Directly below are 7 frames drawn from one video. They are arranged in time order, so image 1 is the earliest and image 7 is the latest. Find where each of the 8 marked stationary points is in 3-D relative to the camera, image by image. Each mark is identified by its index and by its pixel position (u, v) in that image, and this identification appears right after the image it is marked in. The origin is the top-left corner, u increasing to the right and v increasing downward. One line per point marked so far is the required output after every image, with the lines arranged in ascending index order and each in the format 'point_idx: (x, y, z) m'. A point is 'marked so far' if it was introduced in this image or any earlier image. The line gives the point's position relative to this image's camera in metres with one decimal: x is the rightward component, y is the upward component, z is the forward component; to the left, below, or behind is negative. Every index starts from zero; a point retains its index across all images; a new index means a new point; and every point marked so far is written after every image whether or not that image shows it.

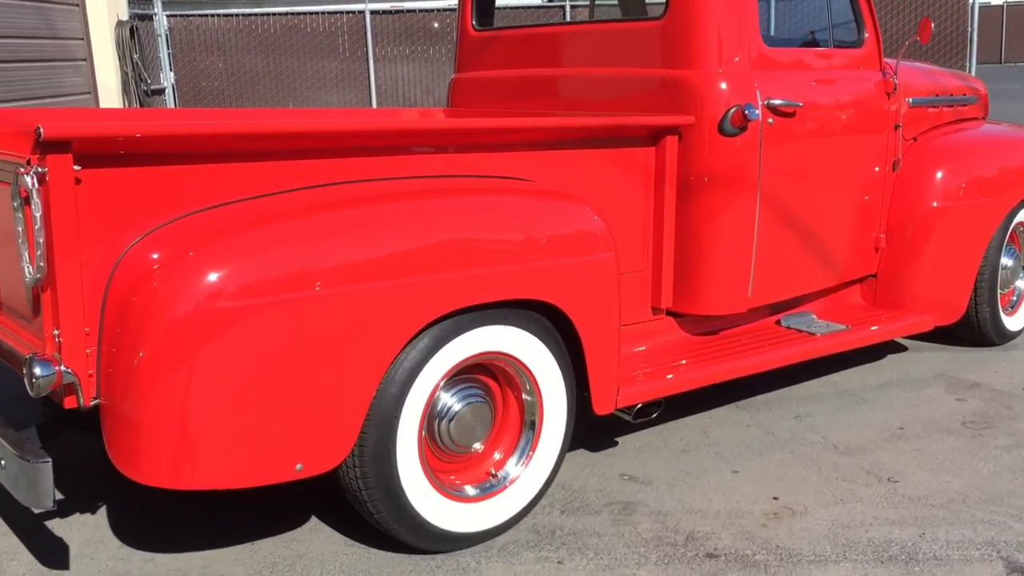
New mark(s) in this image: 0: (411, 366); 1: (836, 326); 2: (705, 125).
0: (-0.3, -0.2, +2.2) m
1: (+1.3, -0.2, +3.6) m
2: (+0.6, +0.6, +3.0) m
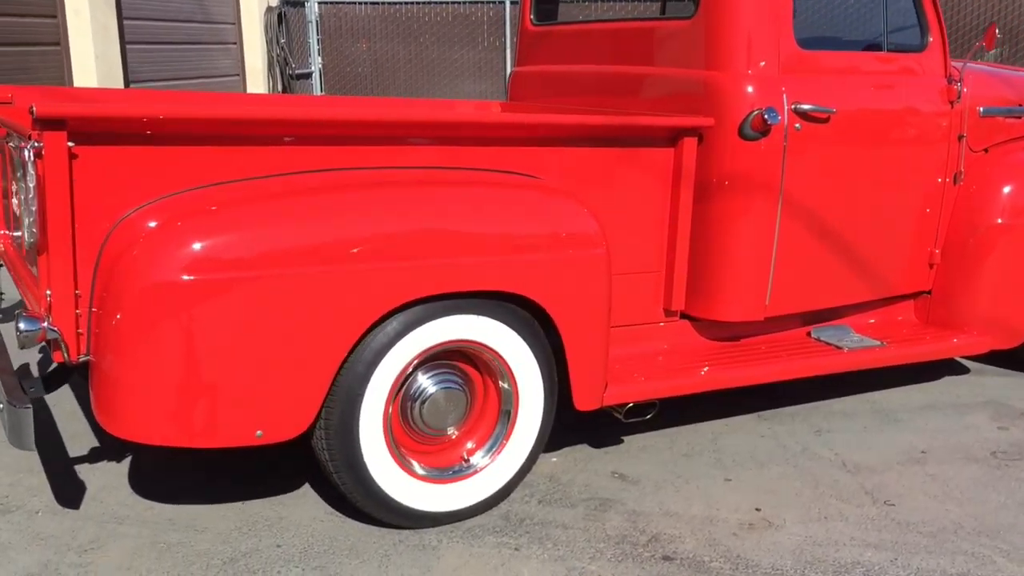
0: (-0.4, -0.2, +2.3) m
1: (+1.4, -0.2, +3.5) m
2: (+0.7, +0.5, +3.0) m
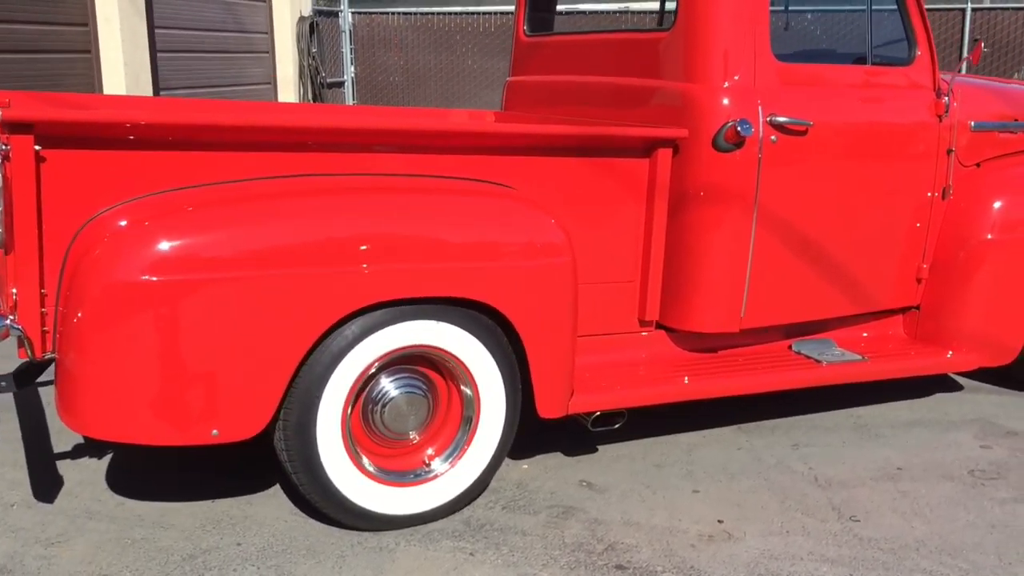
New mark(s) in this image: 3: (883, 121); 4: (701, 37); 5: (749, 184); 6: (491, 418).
0: (-0.5, -0.2, +2.4) m
1: (+1.3, -0.3, +3.4) m
2: (+0.6, +0.5, +3.0) m
3: (+1.4, +0.6, +3.3) m
4: (+0.6, +0.9, +3.0) m
5: (+0.8, +0.4, +3.0) m
6: (-0.1, -0.4, +2.6) m
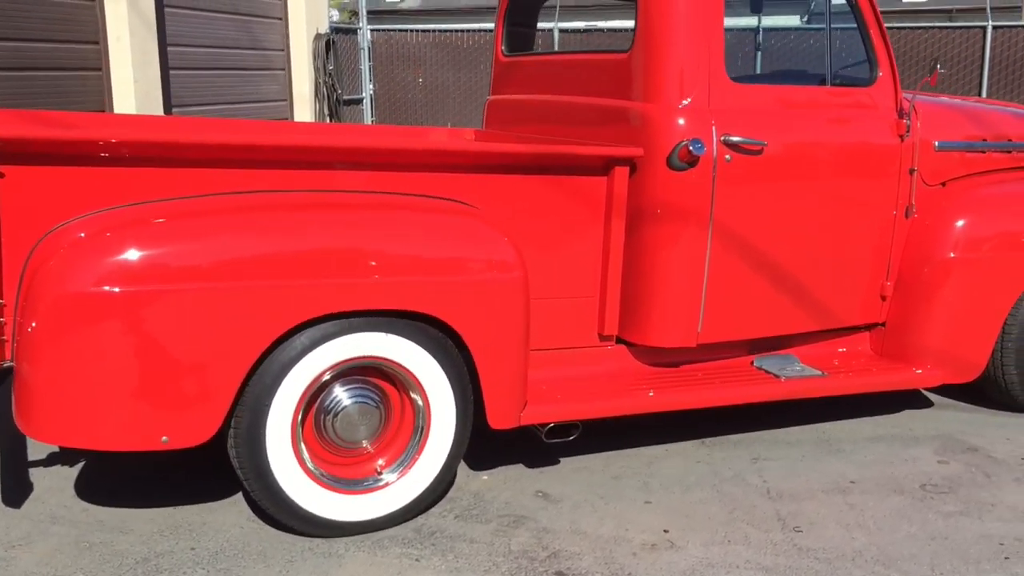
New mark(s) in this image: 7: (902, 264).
0: (-0.6, -0.2, +2.4) m
1: (+1.2, -0.3, +3.5) m
2: (+0.5, +0.4, +3.1) m
3: (+1.2, +0.6, +3.4) m
4: (+0.5, +0.8, +3.1) m
5: (+0.7, +0.3, +3.1) m
6: (-0.2, -0.4, +2.7) m
7: (+1.6, +0.1, +3.6) m
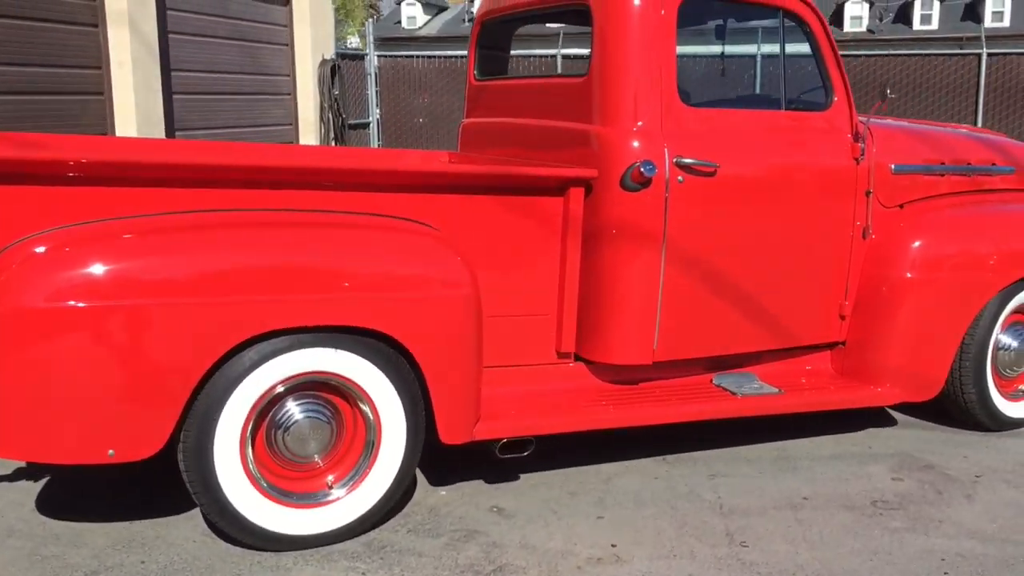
0: (-0.8, -0.2, +2.5) m
1: (+1.0, -0.4, +3.5) m
2: (+0.3, +0.4, +3.1) m
3: (+1.1, +0.5, +3.4) m
4: (+0.4, +0.7, +3.2) m
5: (+0.5, +0.2, +3.2) m
6: (-0.4, -0.5, +2.7) m
7: (+1.4, 0.0, +3.7) m
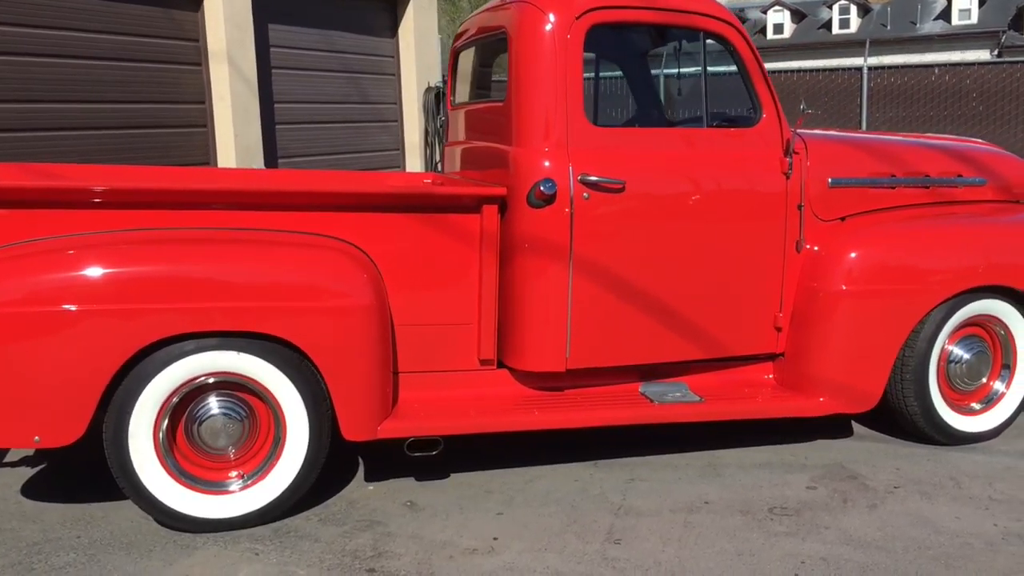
0: (-1.2, -0.3, +2.8) m
1: (+0.8, -0.4, +3.6) m
2: (0.0, +0.3, +3.3) m
3: (+0.8, +0.4, +3.5) m
4: (+0.1, +0.7, +3.4) m
5: (+0.2, +0.2, +3.4) m
6: (-0.7, -0.5, +3.0) m
7: (+1.2, 0.0, +3.7) m
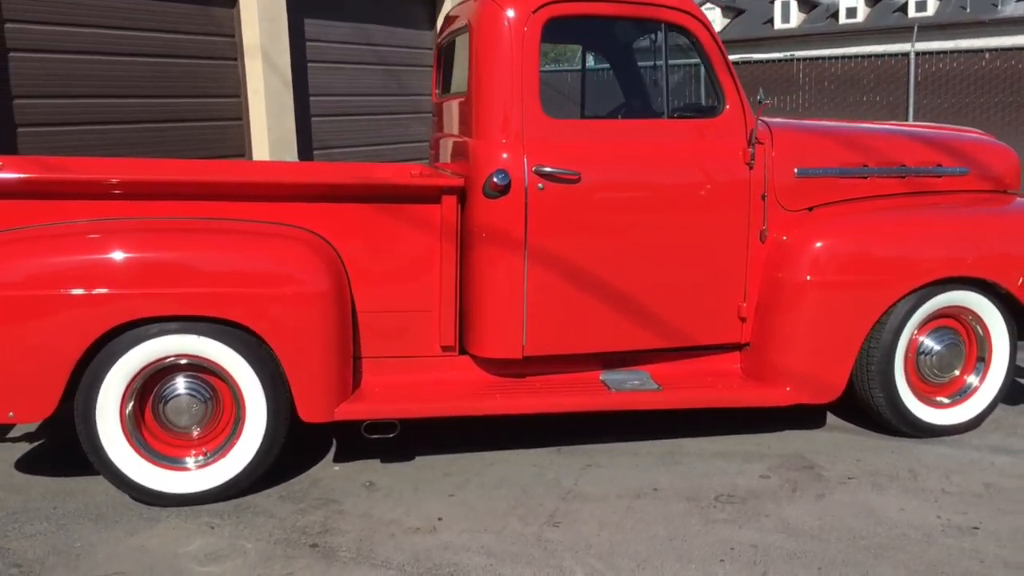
0: (-1.3, -0.2, +3.0) m
1: (+0.6, -0.4, +3.7) m
2: (-0.1, +0.4, +3.4) m
3: (+0.7, +0.5, +3.6) m
4: (-0.1, +0.7, +3.5) m
5: (+0.1, +0.2, +3.4) m
6: (-0.9, -0.5, +3.1) m
7: (+1.1, 0.0, +3.7) m
